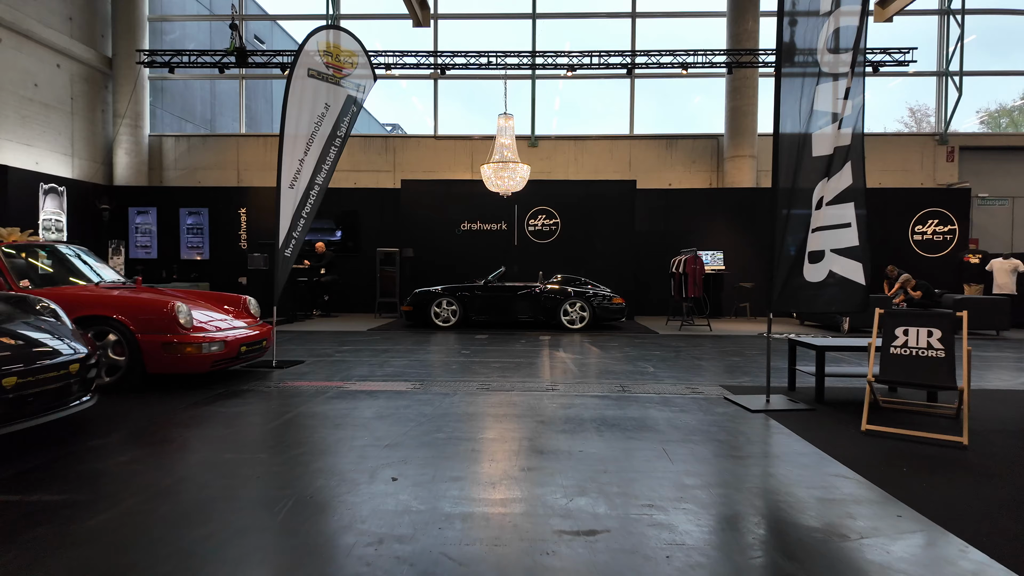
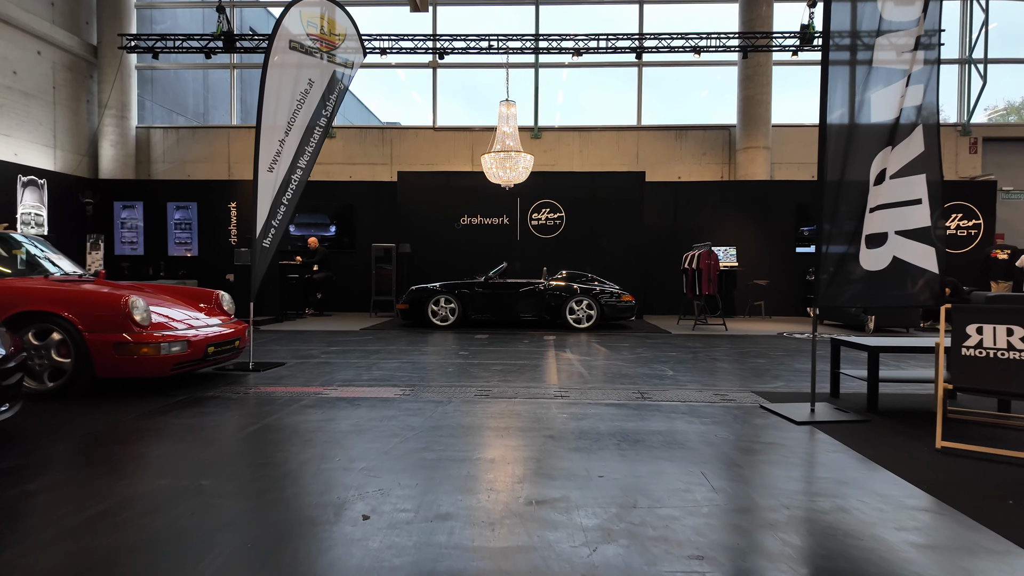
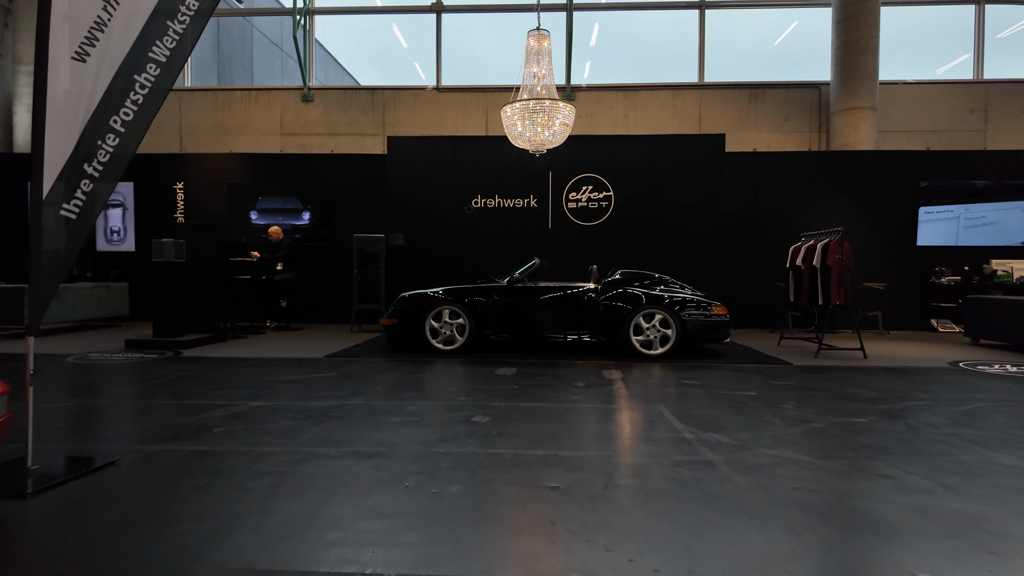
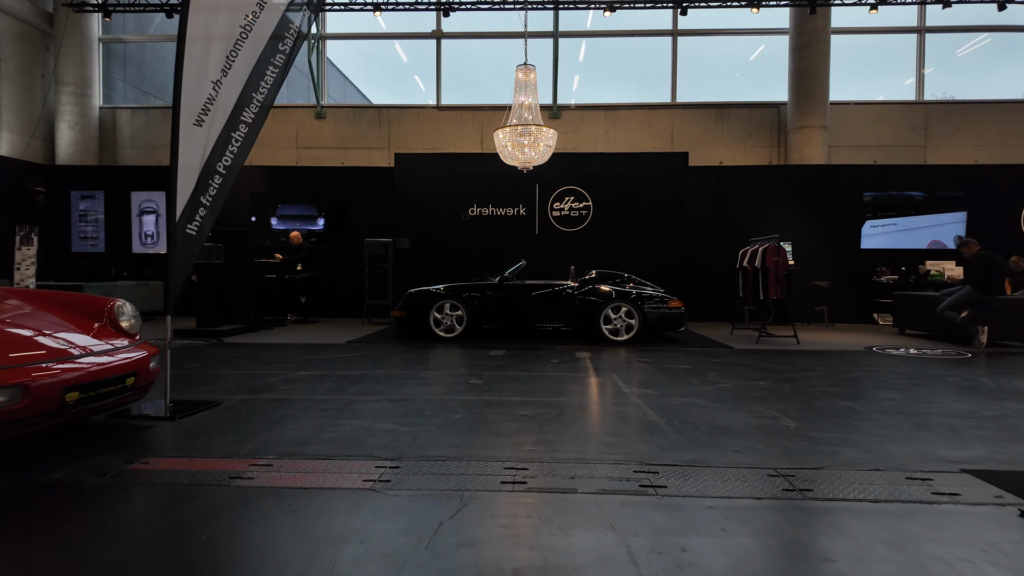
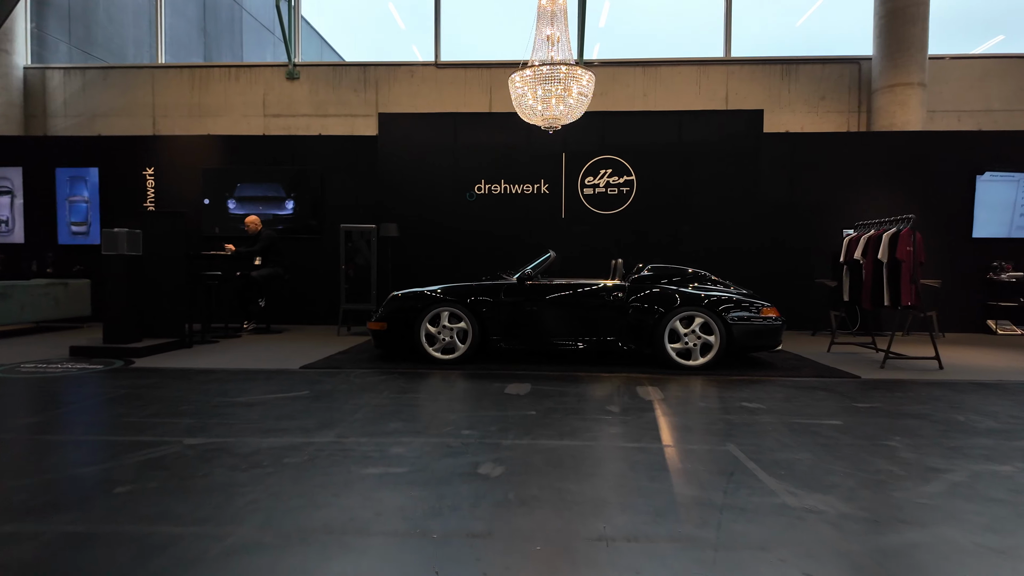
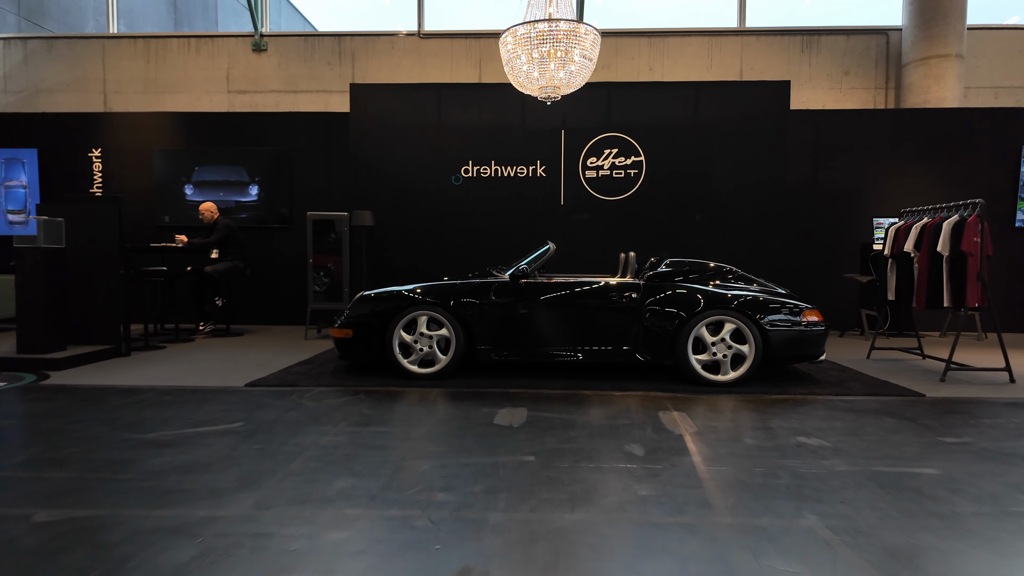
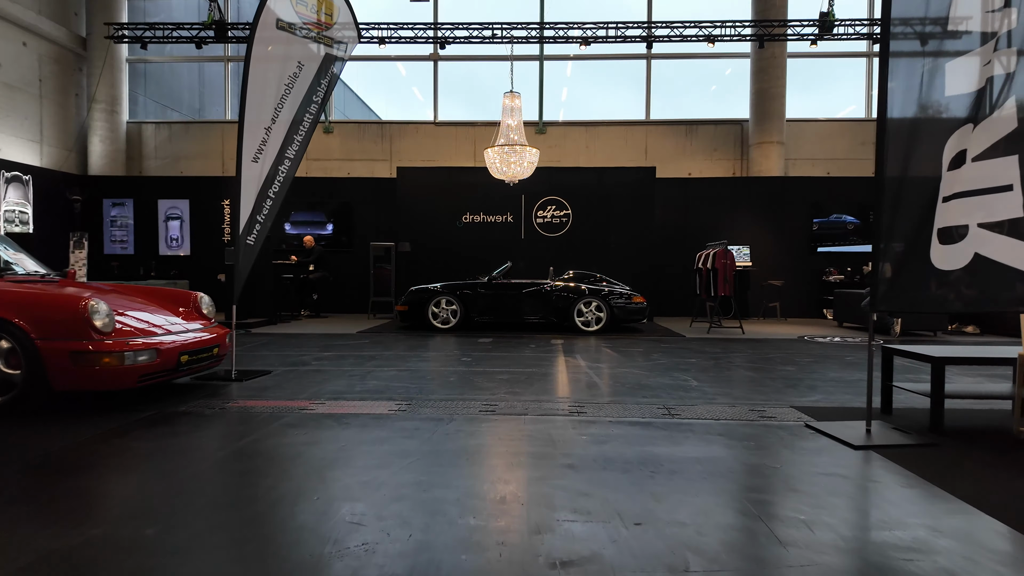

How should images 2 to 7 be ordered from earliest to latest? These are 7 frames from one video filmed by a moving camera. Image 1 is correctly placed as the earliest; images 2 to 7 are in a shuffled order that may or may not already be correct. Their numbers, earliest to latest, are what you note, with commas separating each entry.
2, 7, 4, 3, 5, 6
